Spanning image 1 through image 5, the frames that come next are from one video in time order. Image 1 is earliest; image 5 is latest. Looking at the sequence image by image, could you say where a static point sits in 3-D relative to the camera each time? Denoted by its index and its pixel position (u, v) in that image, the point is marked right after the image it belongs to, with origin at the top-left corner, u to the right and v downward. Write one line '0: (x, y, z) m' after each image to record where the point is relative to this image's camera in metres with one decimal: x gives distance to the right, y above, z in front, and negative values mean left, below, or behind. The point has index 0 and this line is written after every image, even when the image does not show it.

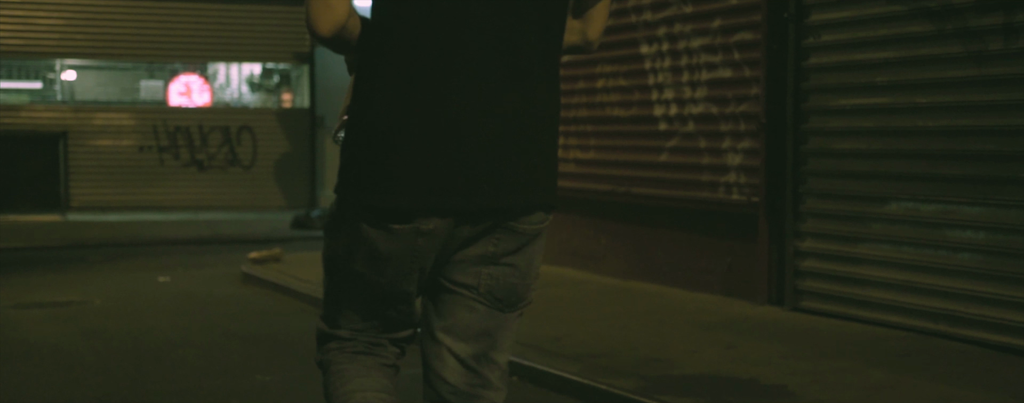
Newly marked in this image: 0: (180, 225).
0: (-5.1, -0.3, +17.0) m
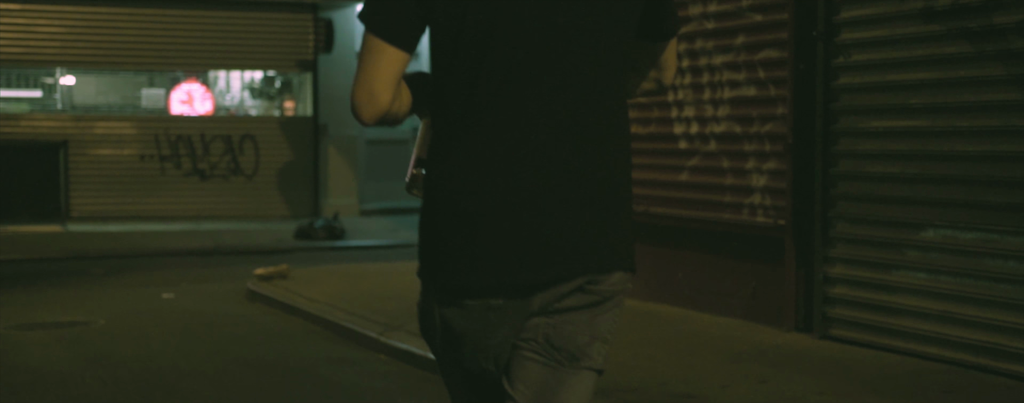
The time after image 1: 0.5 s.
0: (-5.0, -0.5, +16.8) m
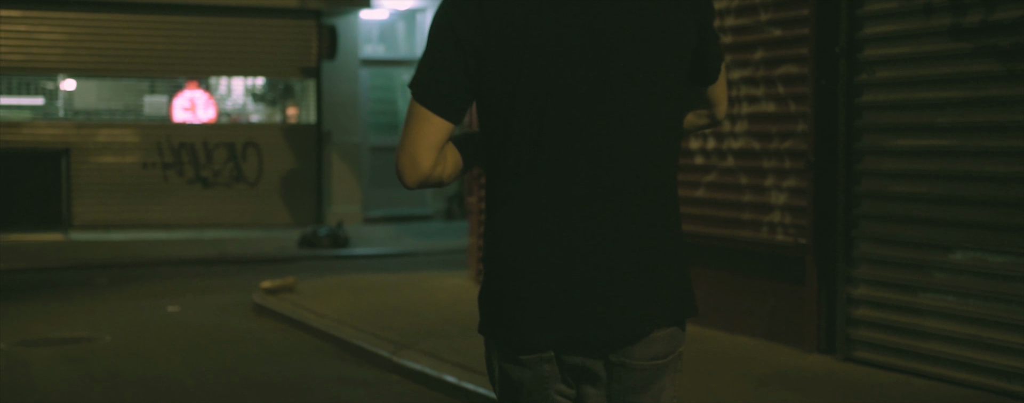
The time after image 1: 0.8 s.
0: (-5.0, -0.6, +16.6) m
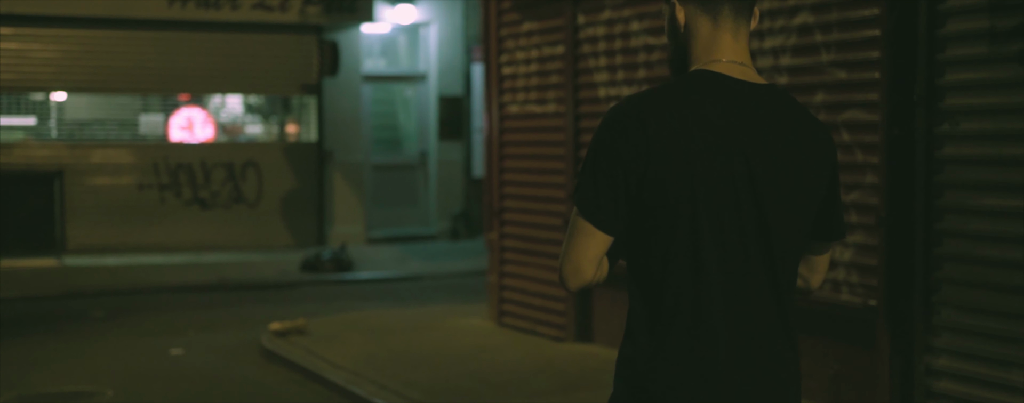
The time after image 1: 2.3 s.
0: (-4.8, -1.0, +16.0) m
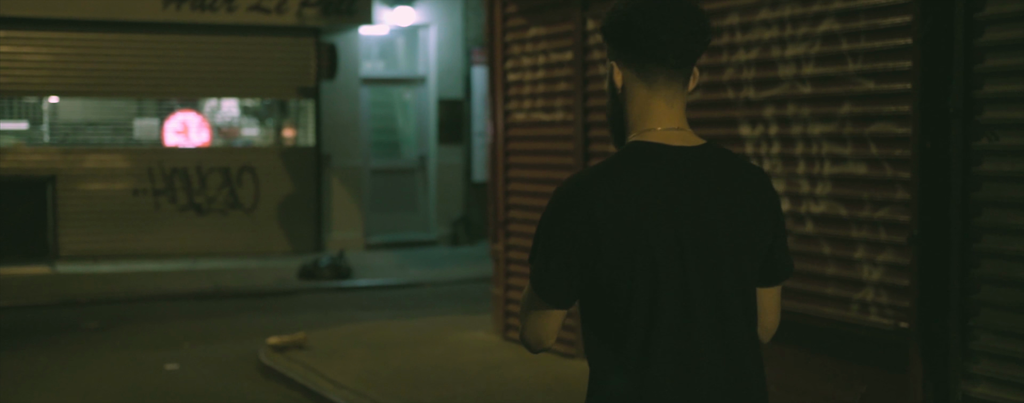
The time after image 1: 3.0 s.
0: (-4.8, -1.1, +15.7) m
